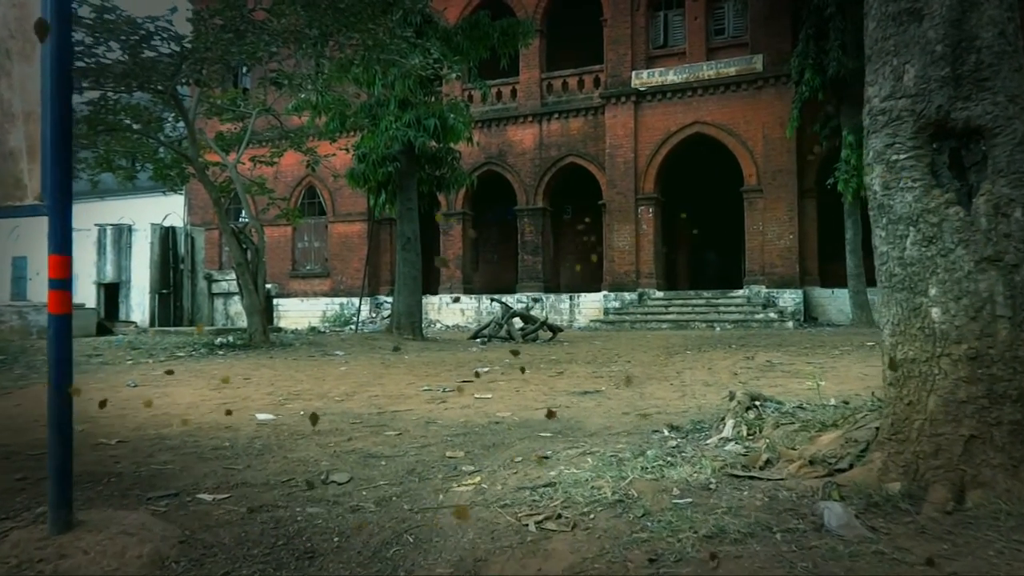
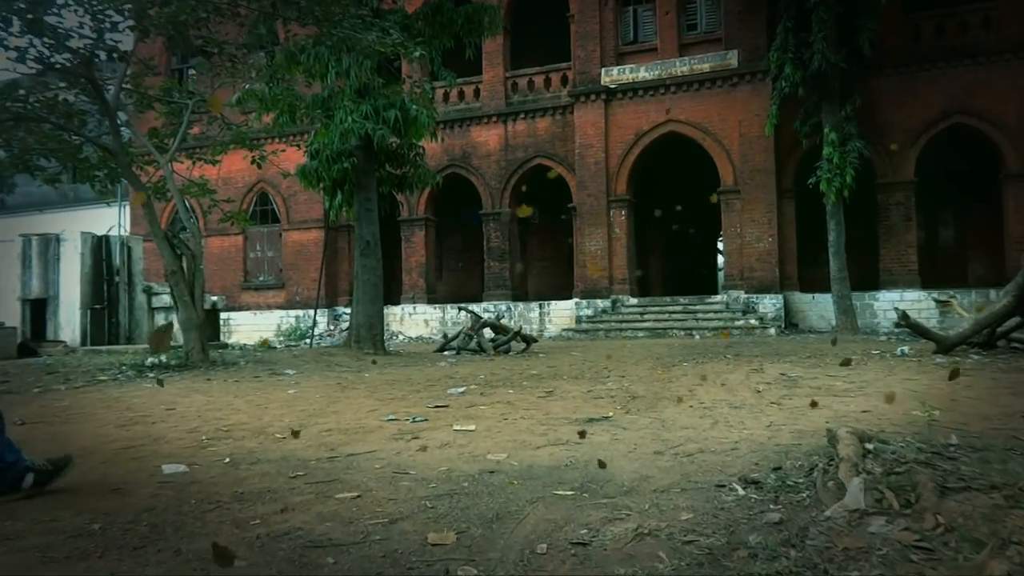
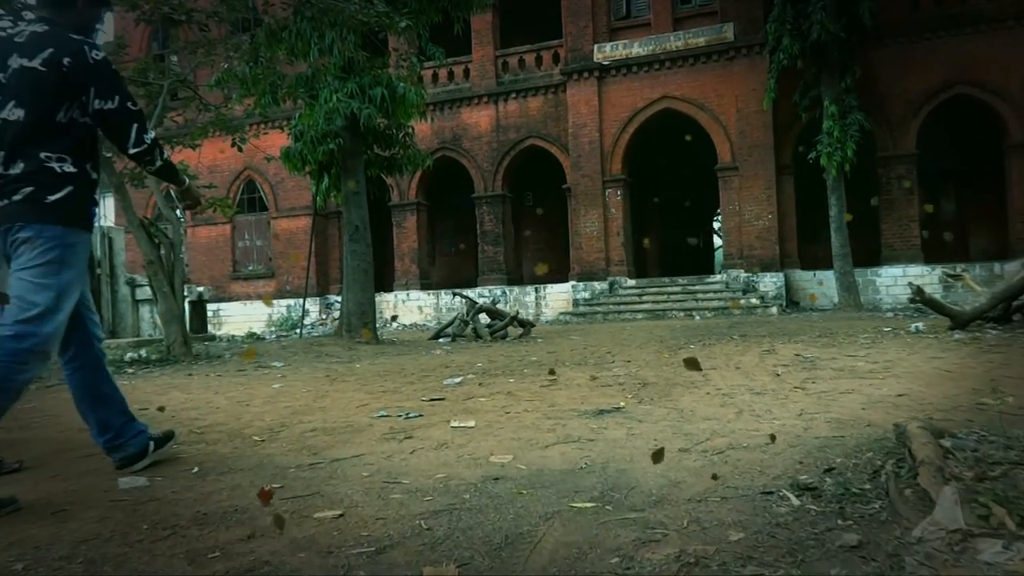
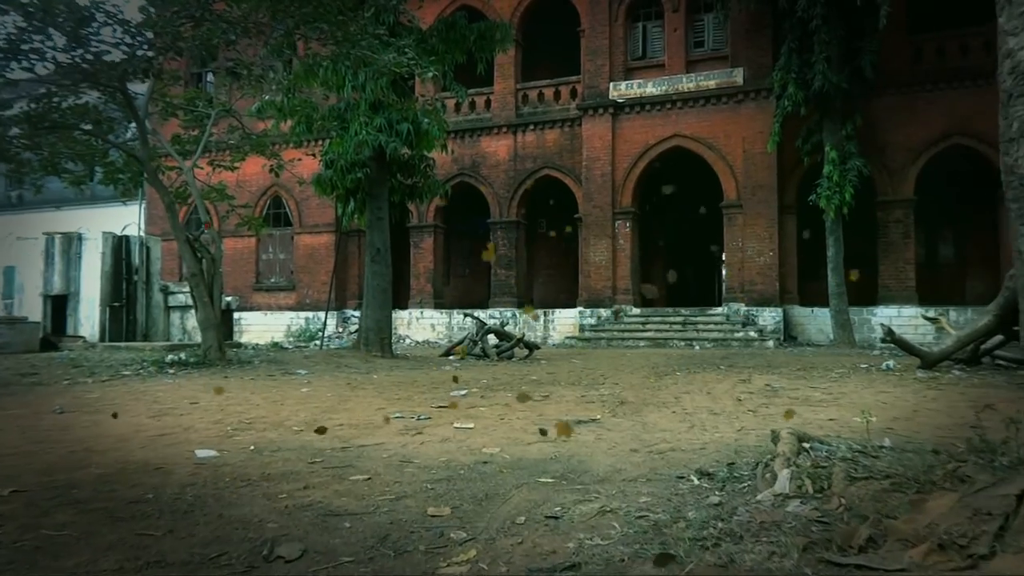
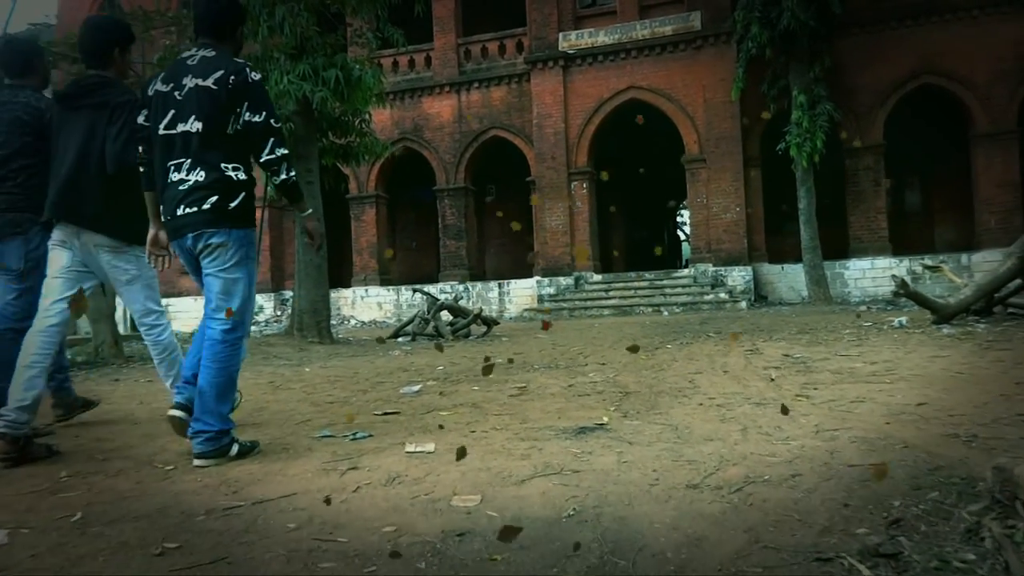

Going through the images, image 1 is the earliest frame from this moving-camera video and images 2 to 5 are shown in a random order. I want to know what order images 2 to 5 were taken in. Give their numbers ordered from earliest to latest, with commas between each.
4, 2, 3, 5
